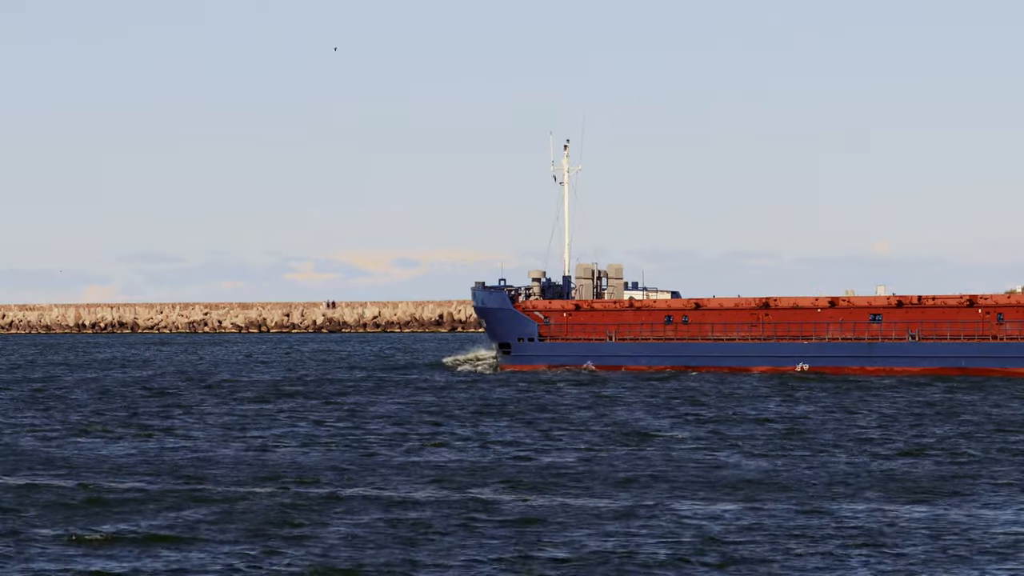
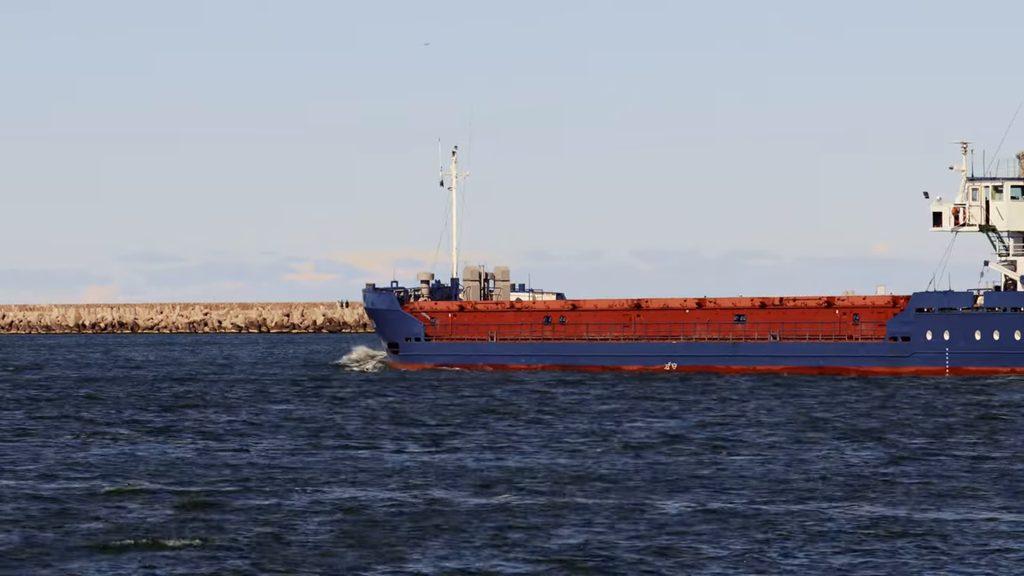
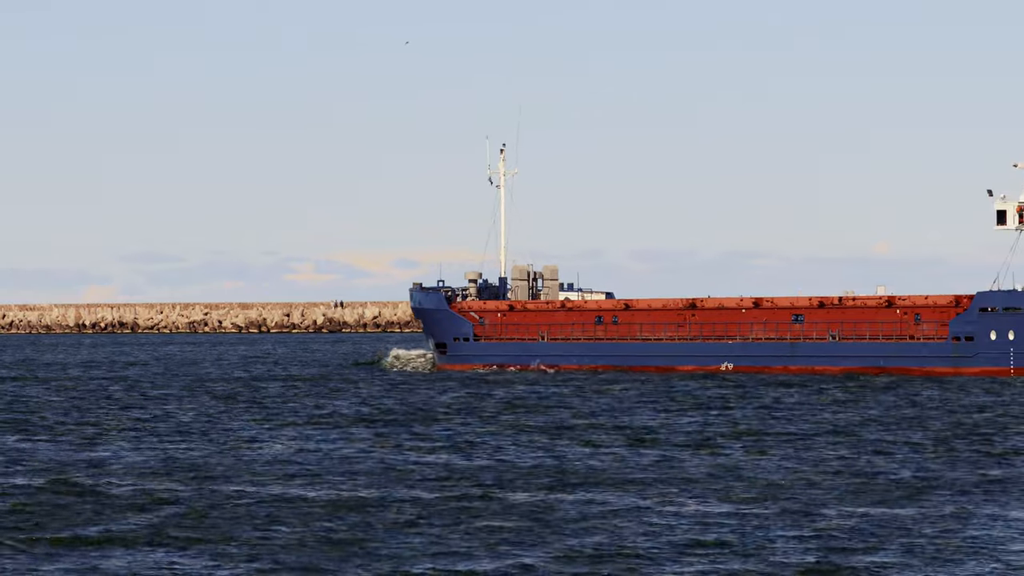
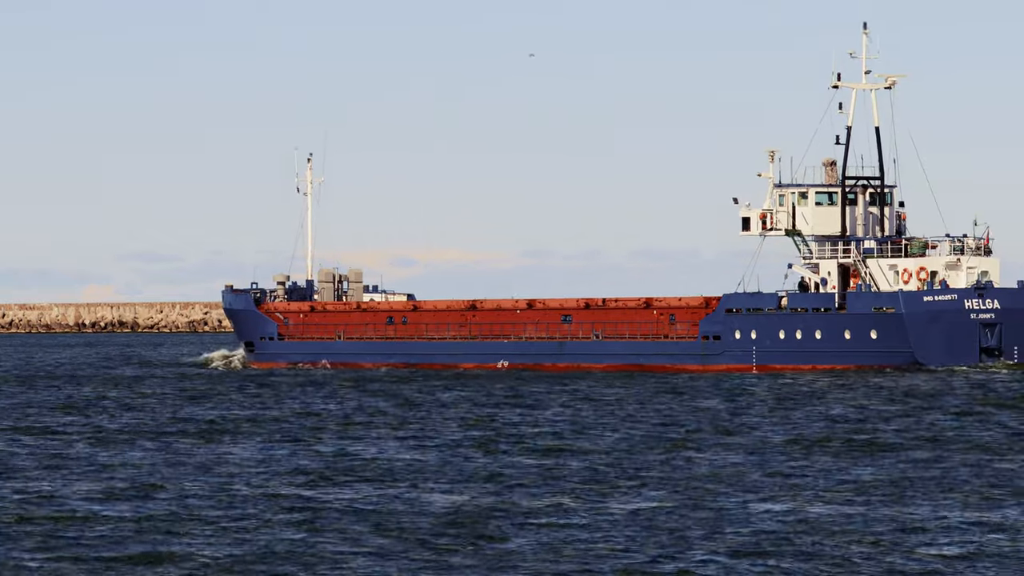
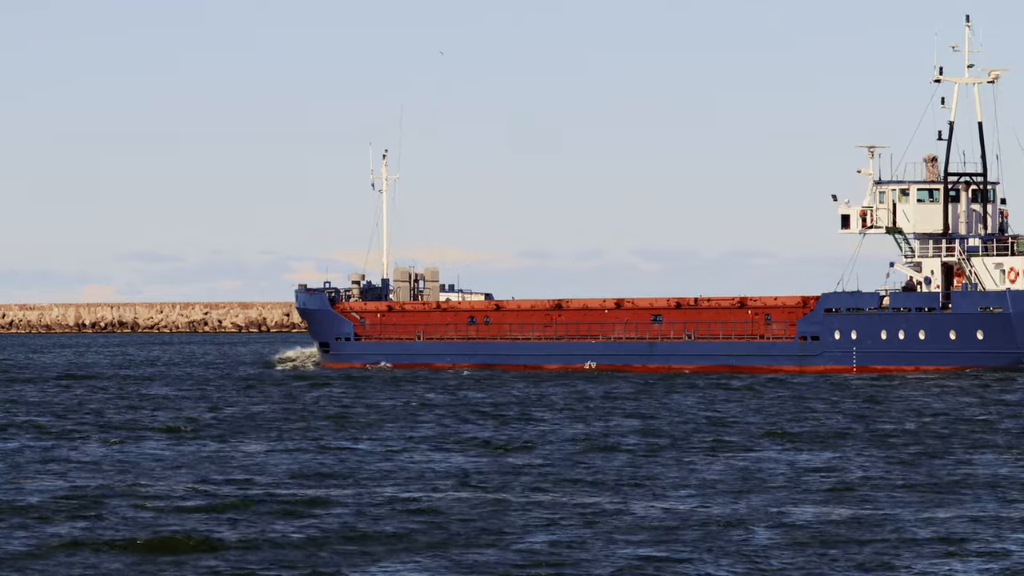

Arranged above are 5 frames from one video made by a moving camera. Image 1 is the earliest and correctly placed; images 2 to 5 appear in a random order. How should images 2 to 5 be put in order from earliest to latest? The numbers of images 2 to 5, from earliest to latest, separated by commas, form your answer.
3, 2, 5, 4
